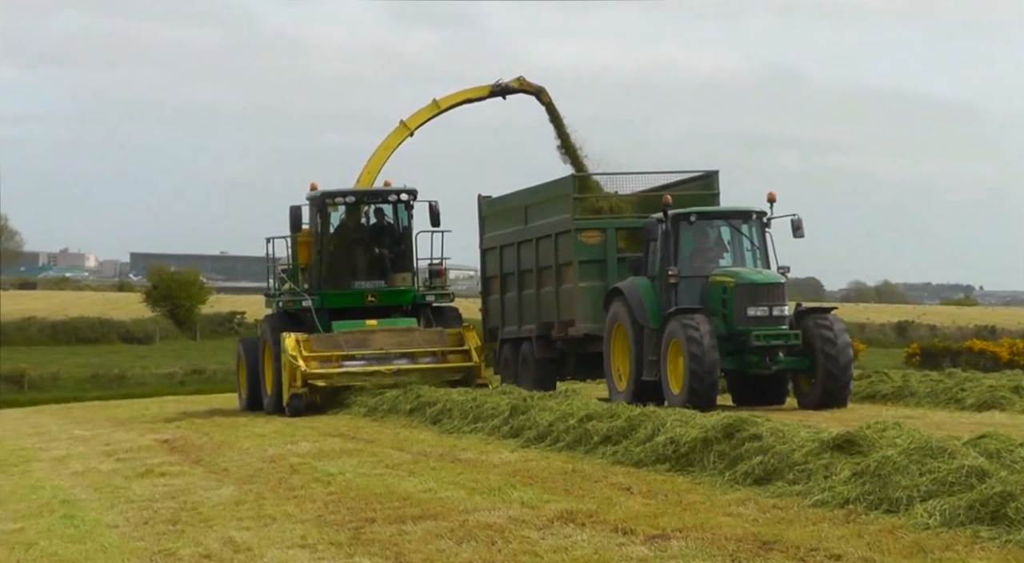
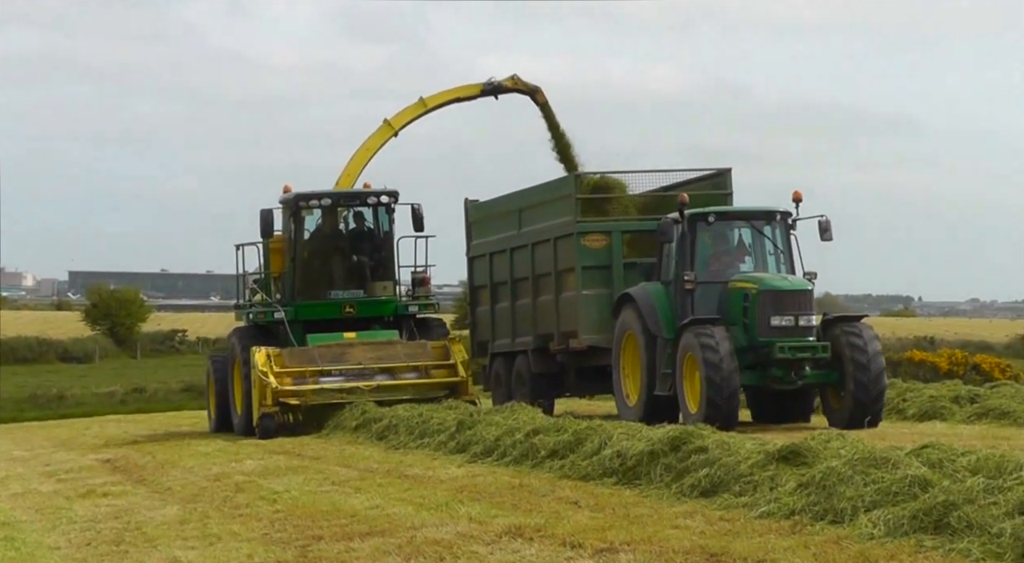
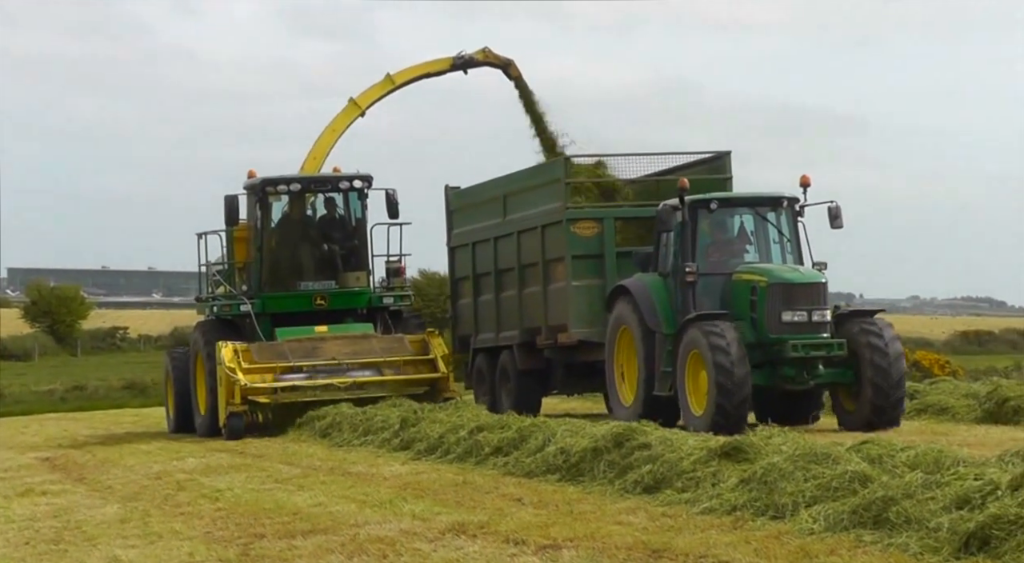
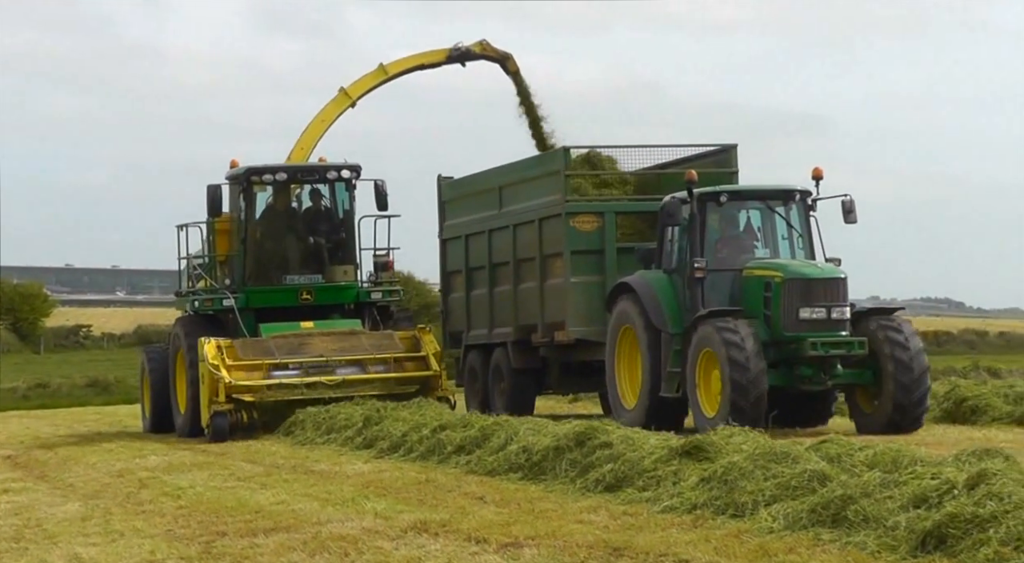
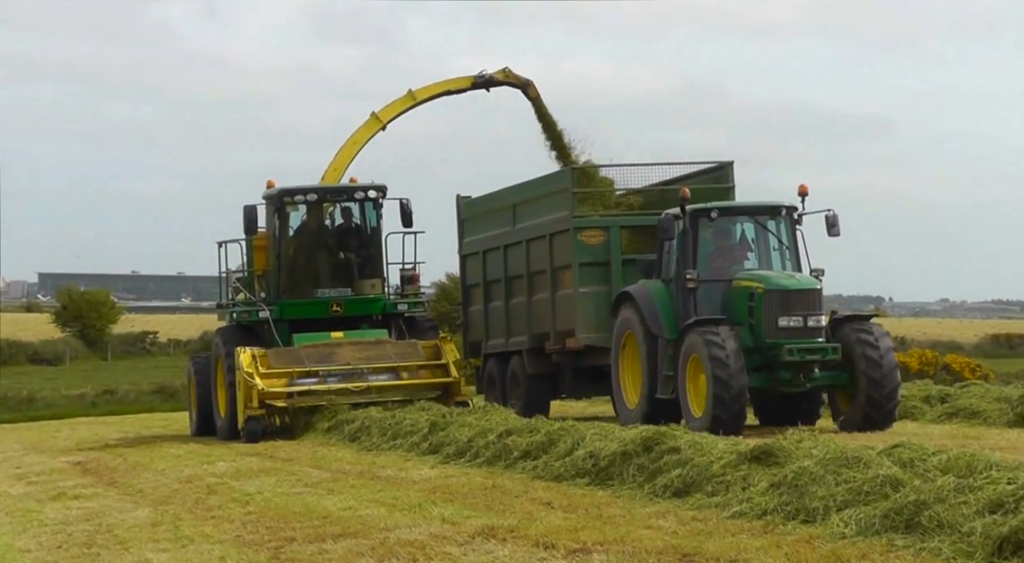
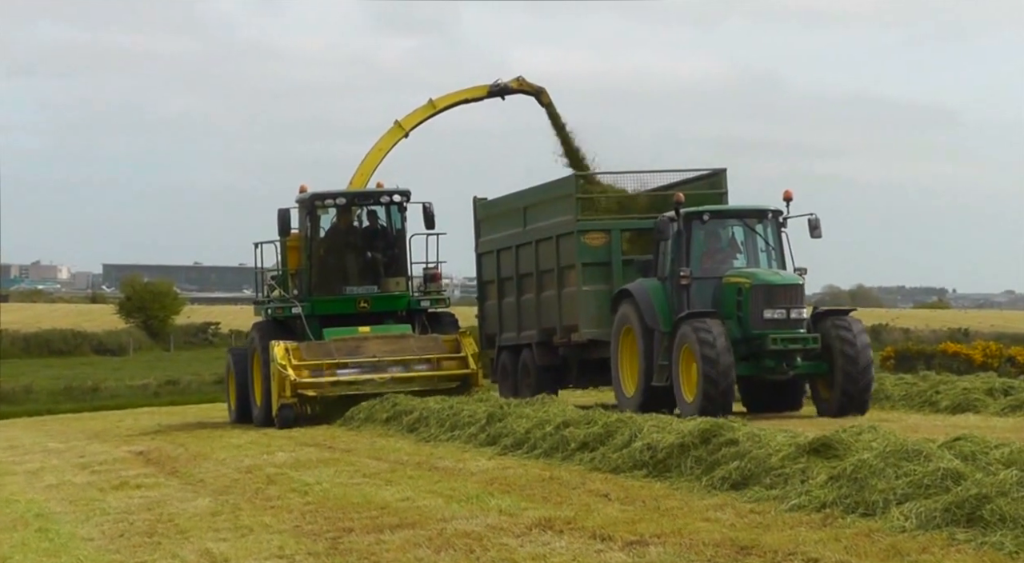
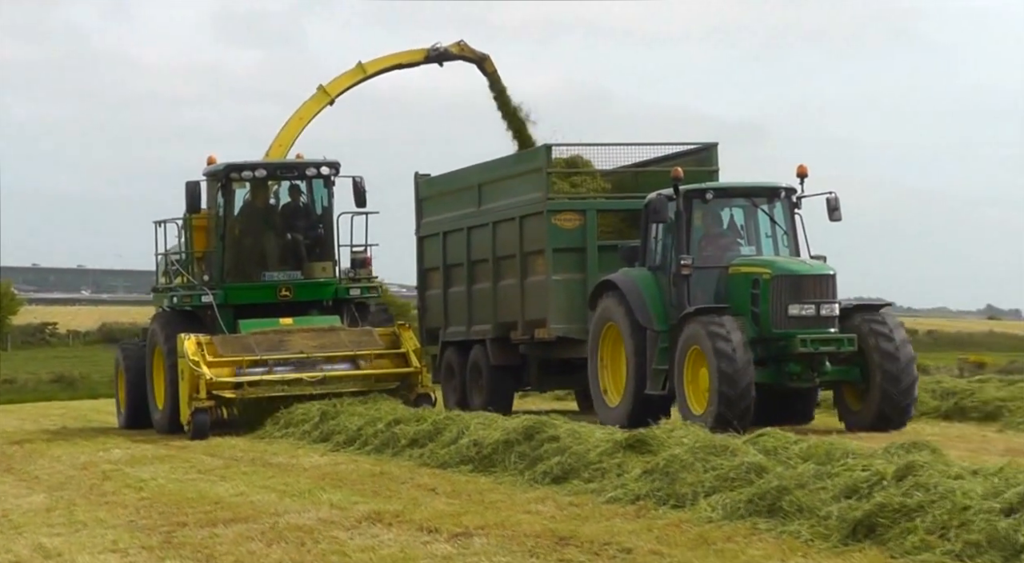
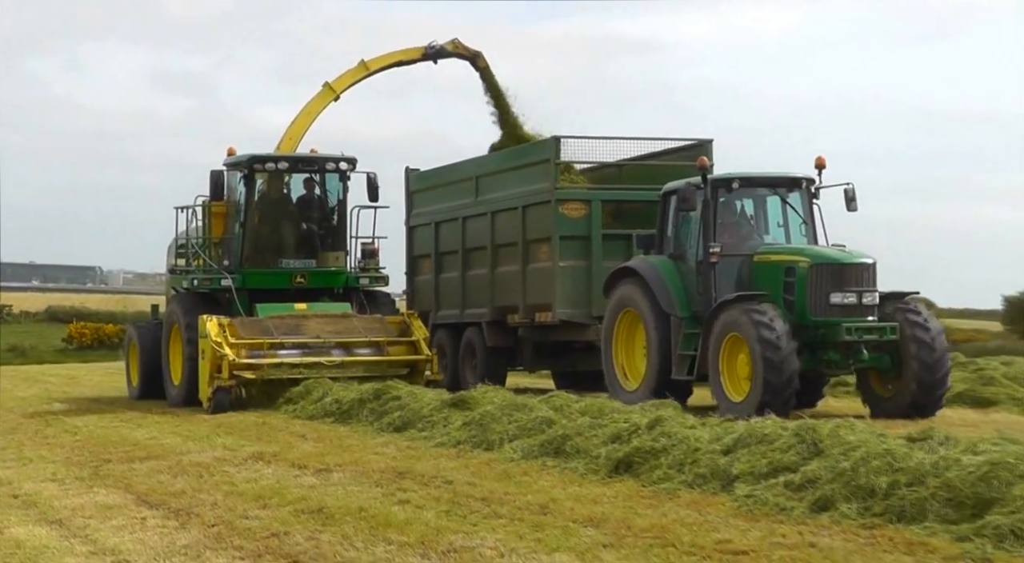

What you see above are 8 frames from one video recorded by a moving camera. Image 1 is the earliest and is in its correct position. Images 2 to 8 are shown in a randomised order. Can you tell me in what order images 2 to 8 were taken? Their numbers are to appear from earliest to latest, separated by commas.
6, 2, 5, 3, 4, 7, 8
